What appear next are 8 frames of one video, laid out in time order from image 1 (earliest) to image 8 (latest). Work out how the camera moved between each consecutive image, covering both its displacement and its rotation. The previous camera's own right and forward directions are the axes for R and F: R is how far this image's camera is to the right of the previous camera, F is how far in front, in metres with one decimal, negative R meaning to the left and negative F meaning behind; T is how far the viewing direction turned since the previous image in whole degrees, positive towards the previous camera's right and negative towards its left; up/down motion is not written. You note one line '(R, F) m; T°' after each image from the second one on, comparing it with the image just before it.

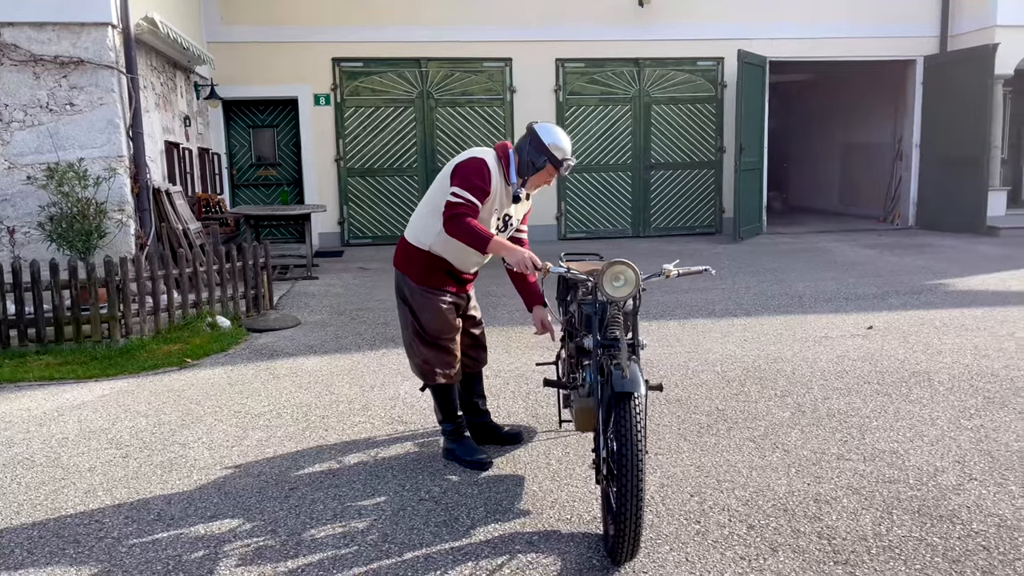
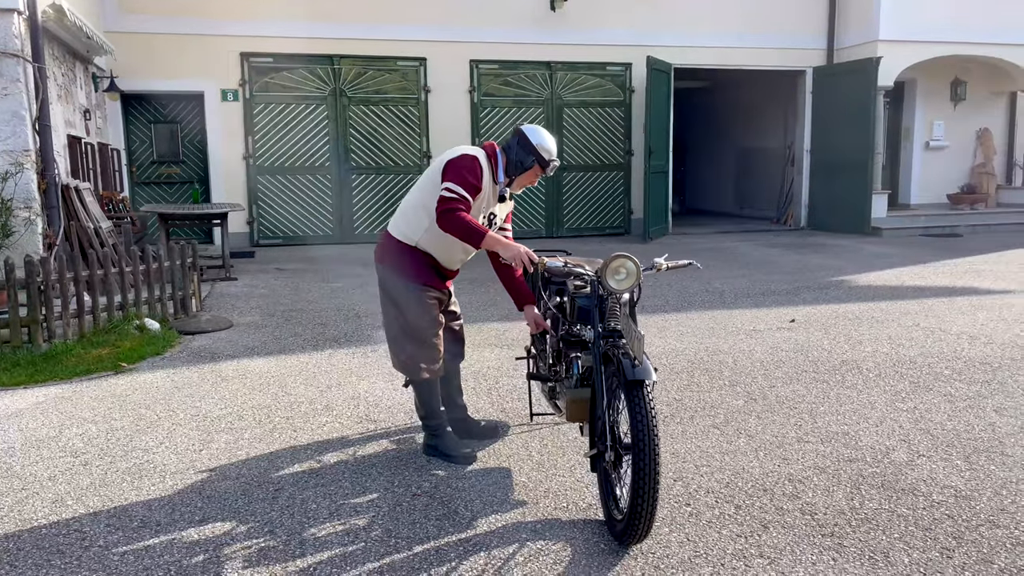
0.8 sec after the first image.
(-0.4, 0.0) m; +8°
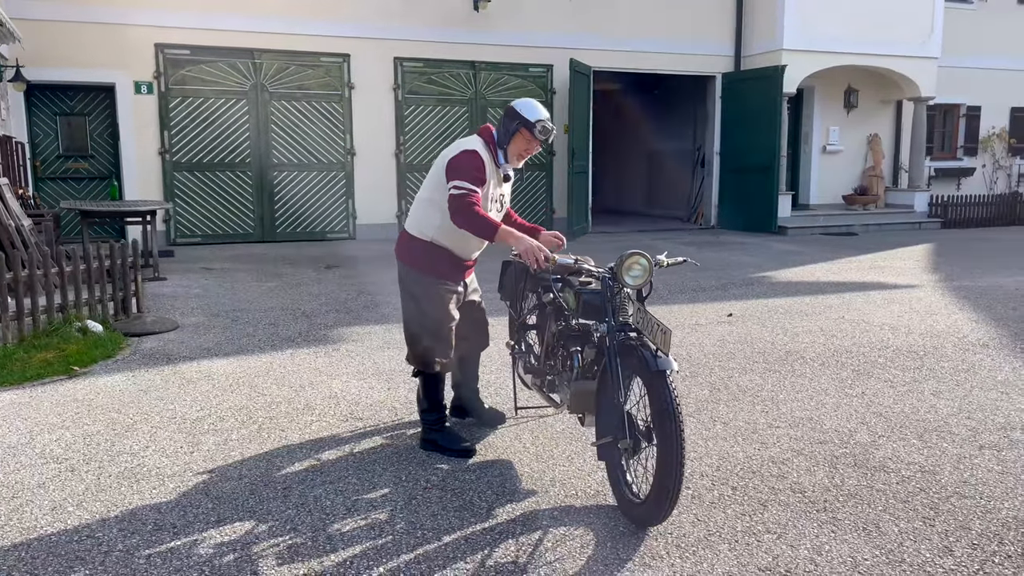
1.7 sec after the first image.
(-0.5, -0.1) m; +7°
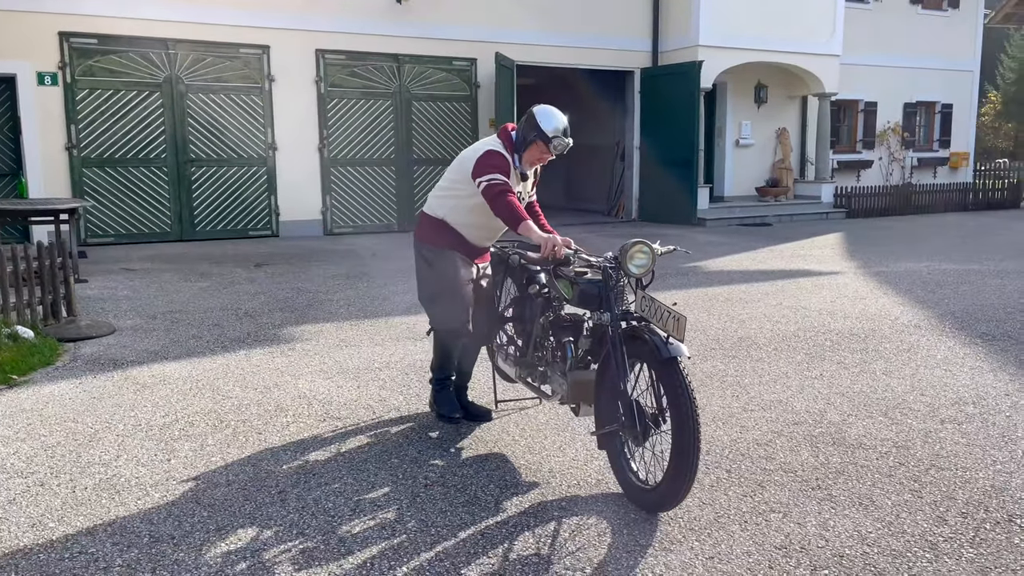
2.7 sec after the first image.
(-0.4, 0.0) m; +6°
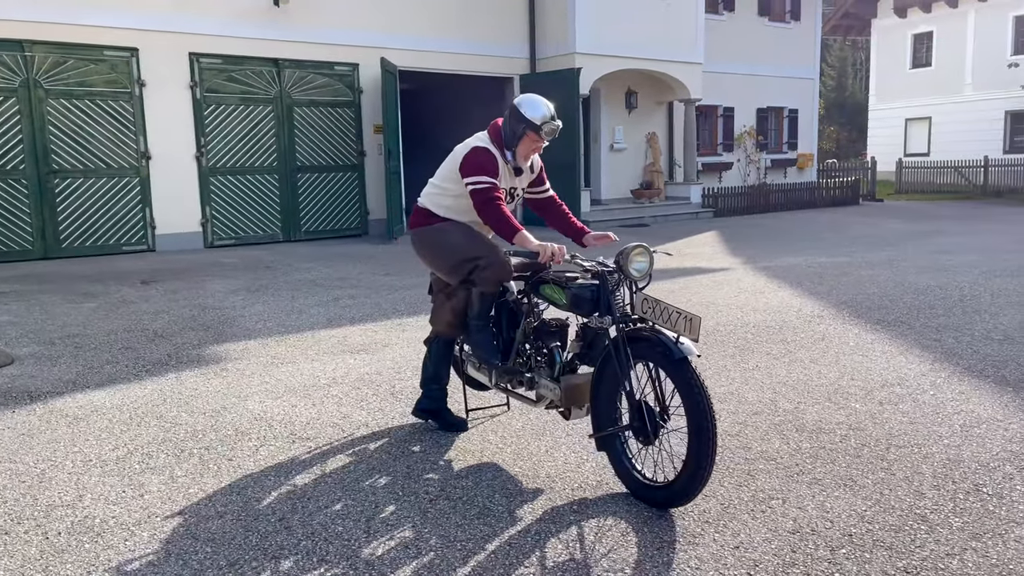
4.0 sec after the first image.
(-0.6, +0.1) m; +10°
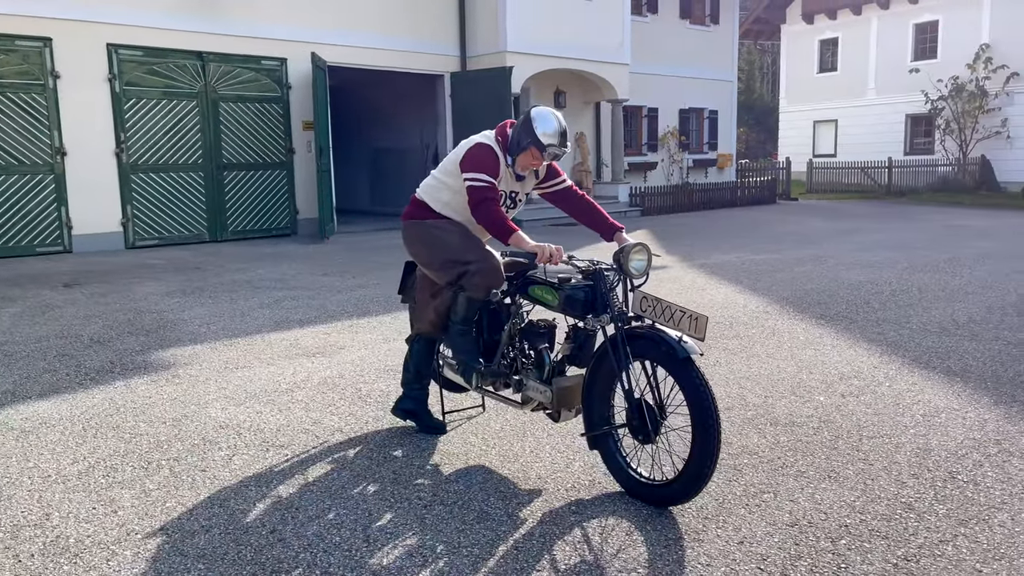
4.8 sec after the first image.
(-0.3, +0.1) m; +6°
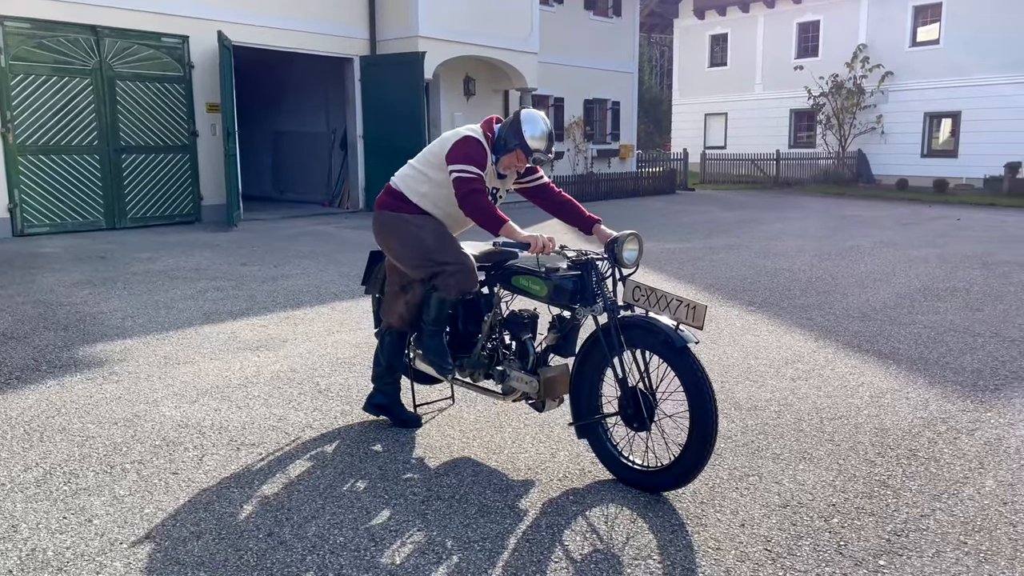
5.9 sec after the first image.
(-0.4, +0.1) m; +7°
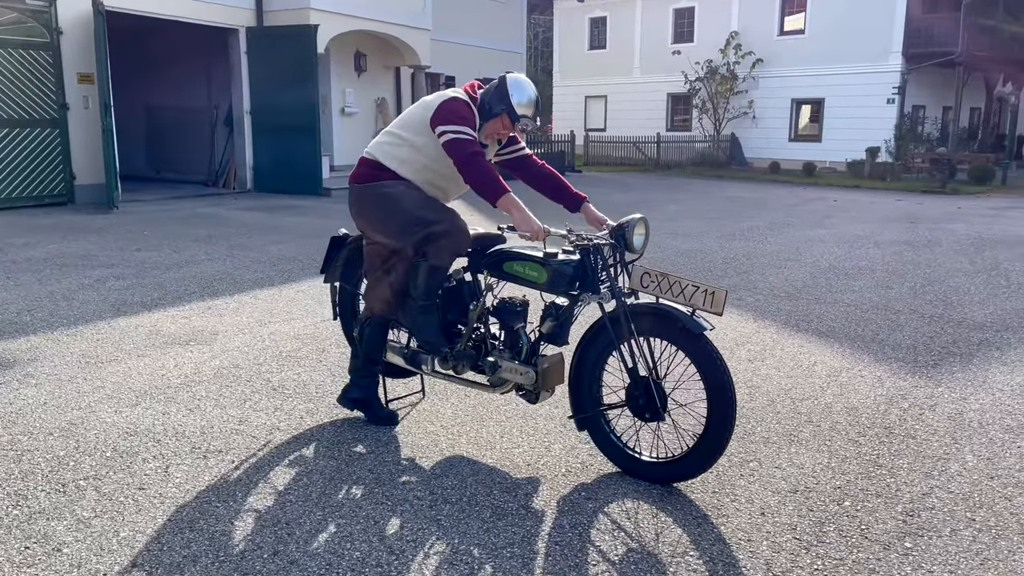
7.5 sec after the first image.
(-0.5, +0.2) m; +9°
